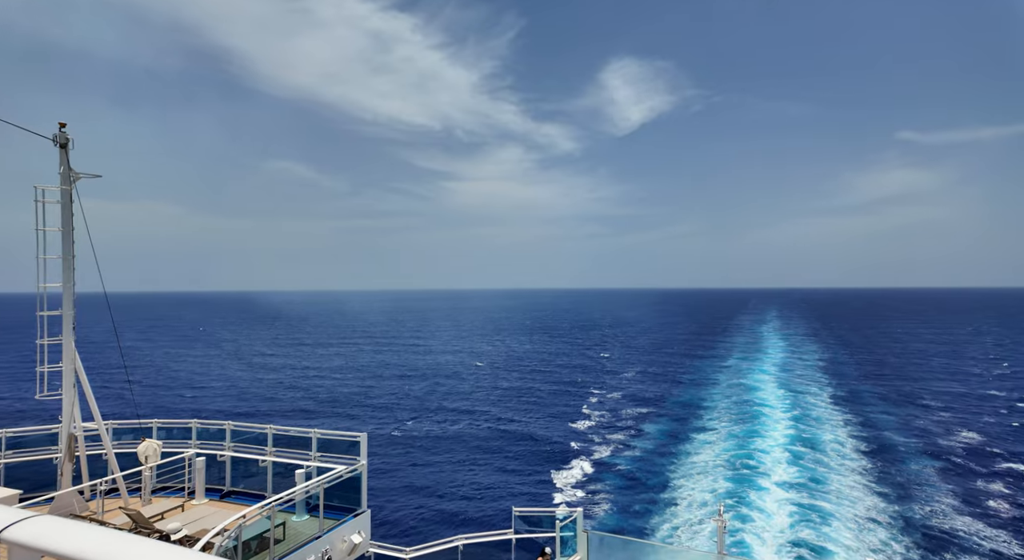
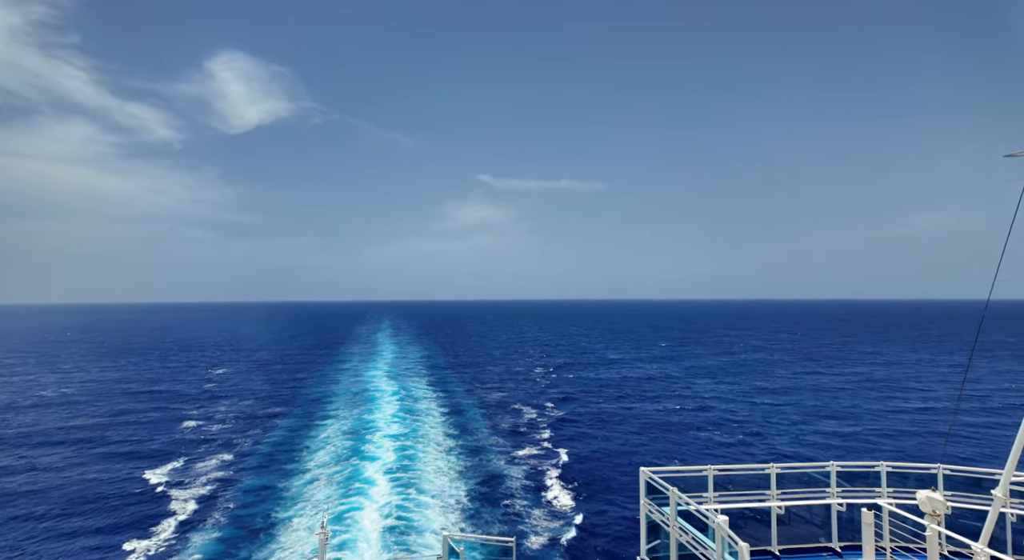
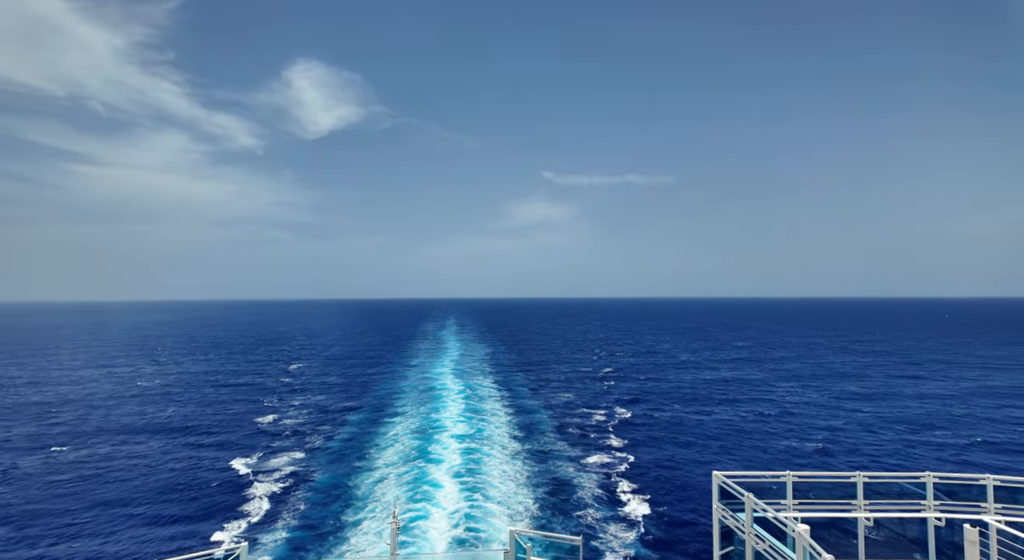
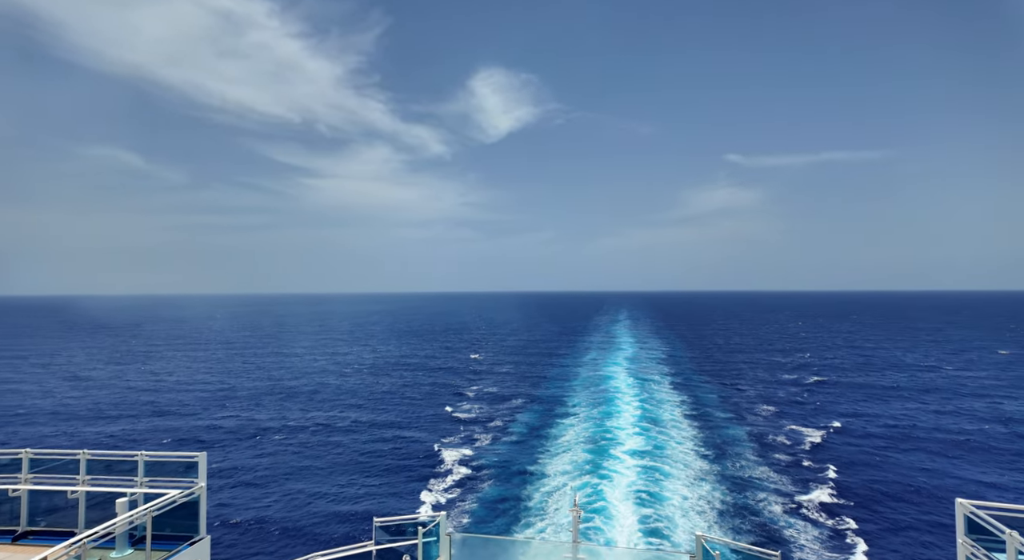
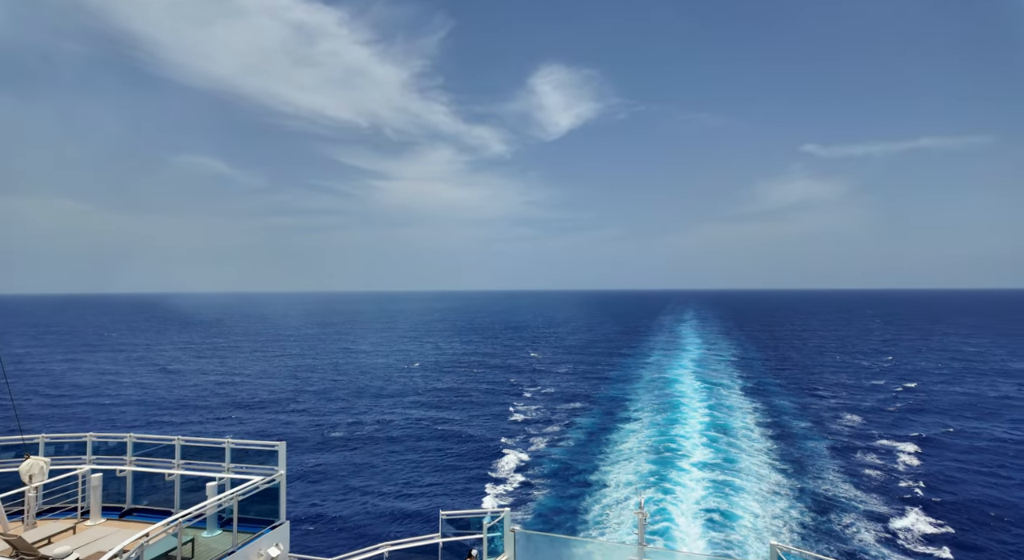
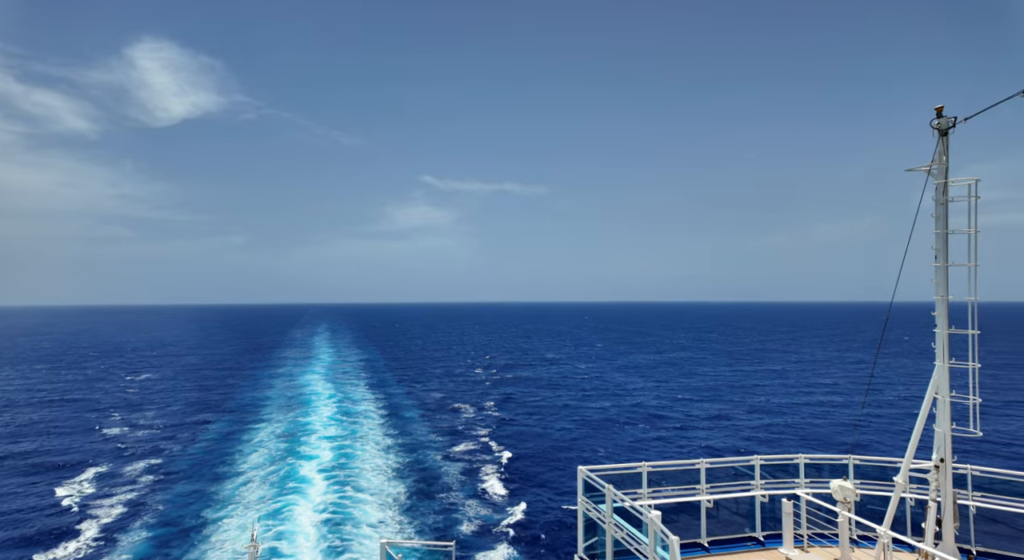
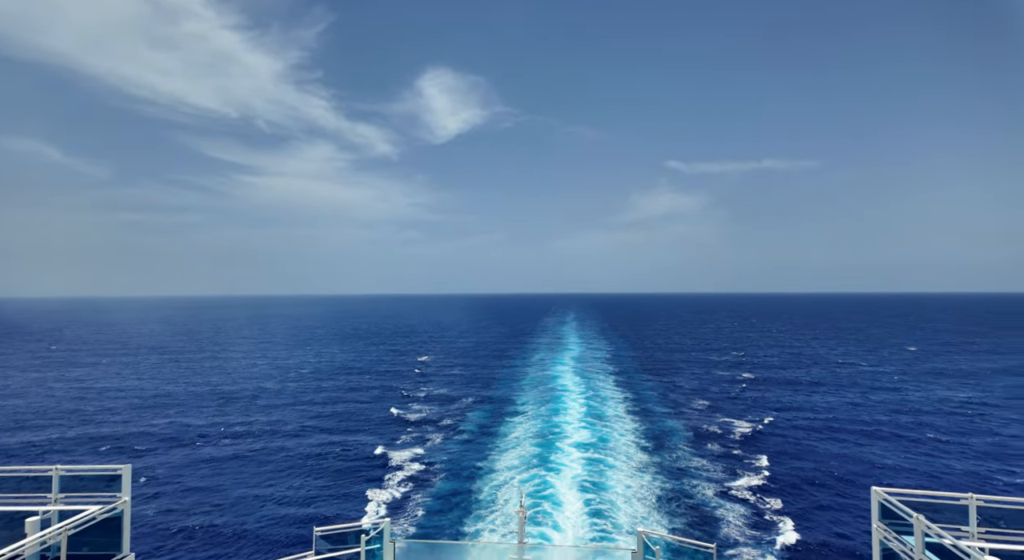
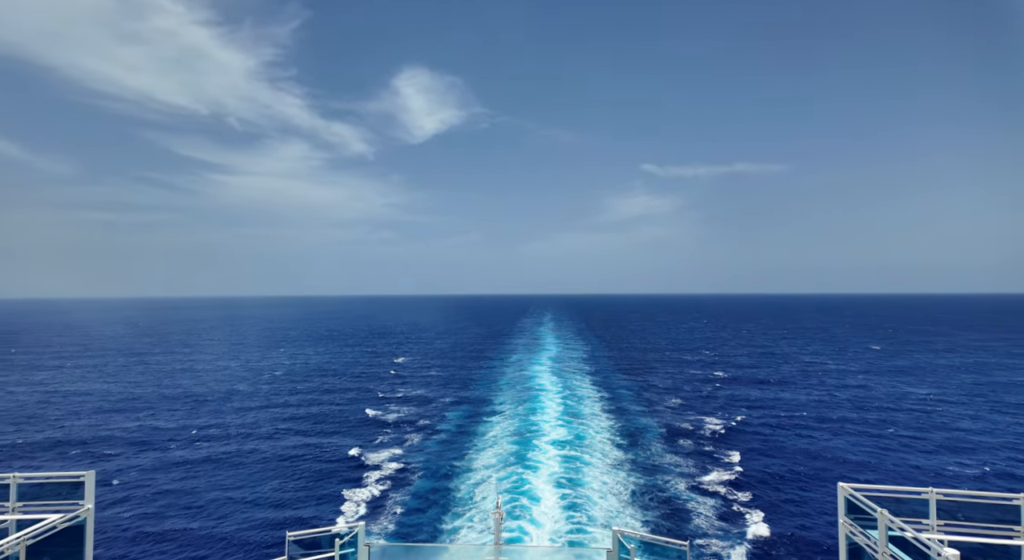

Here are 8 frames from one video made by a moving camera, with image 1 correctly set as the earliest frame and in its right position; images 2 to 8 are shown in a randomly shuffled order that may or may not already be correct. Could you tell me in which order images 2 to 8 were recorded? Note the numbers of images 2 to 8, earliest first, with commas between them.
5, 4, 7, 8, 3, 2, 6
